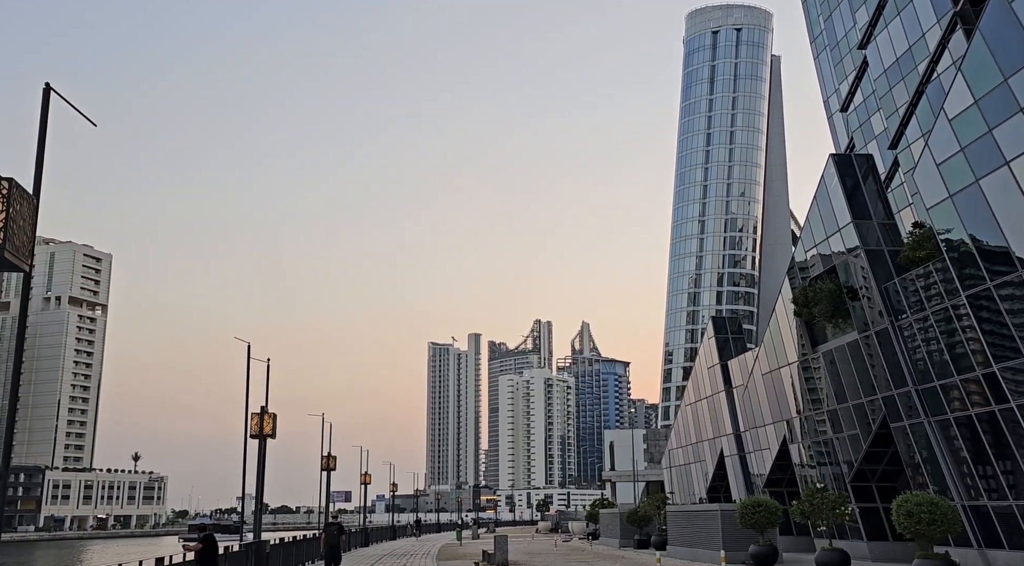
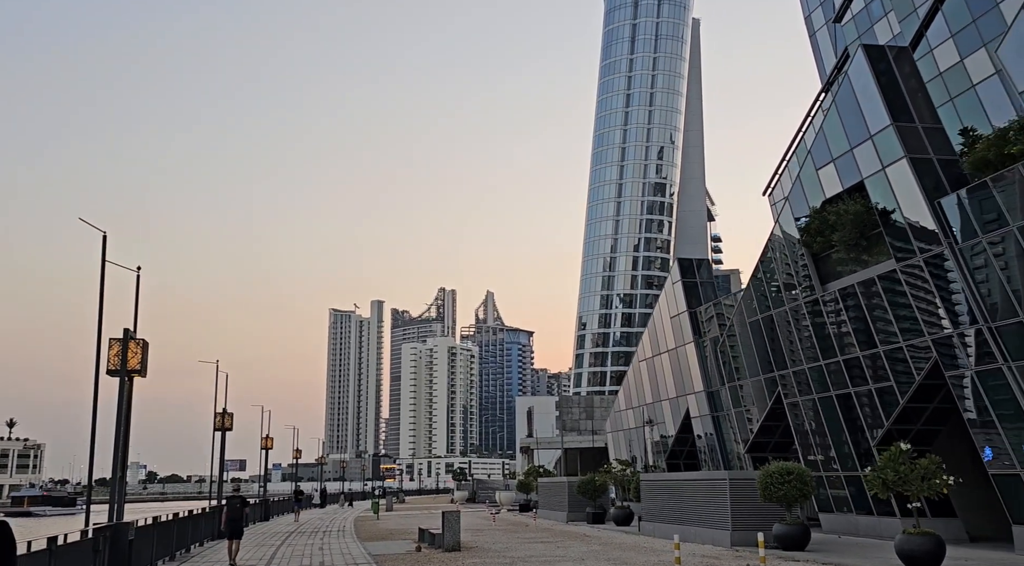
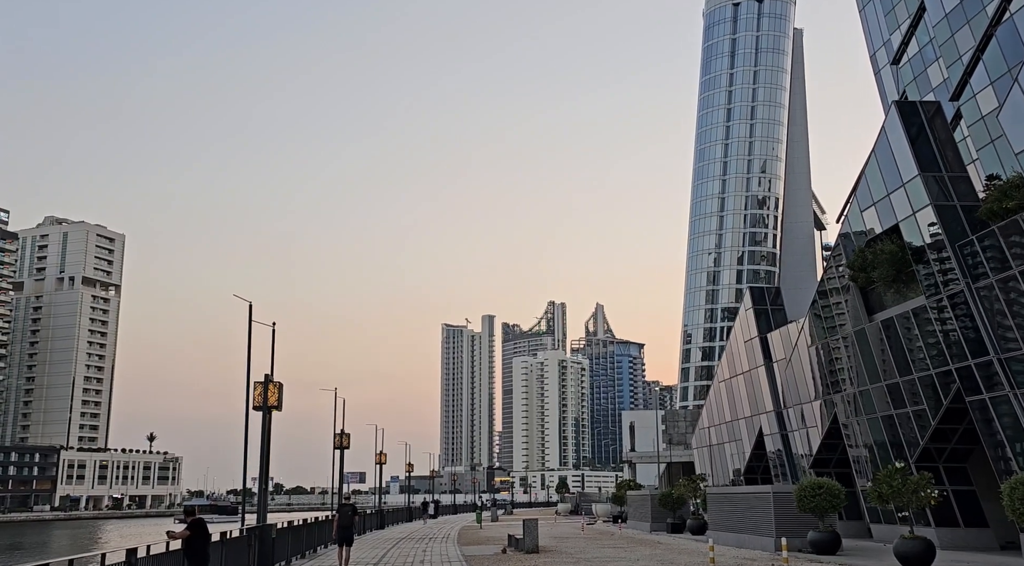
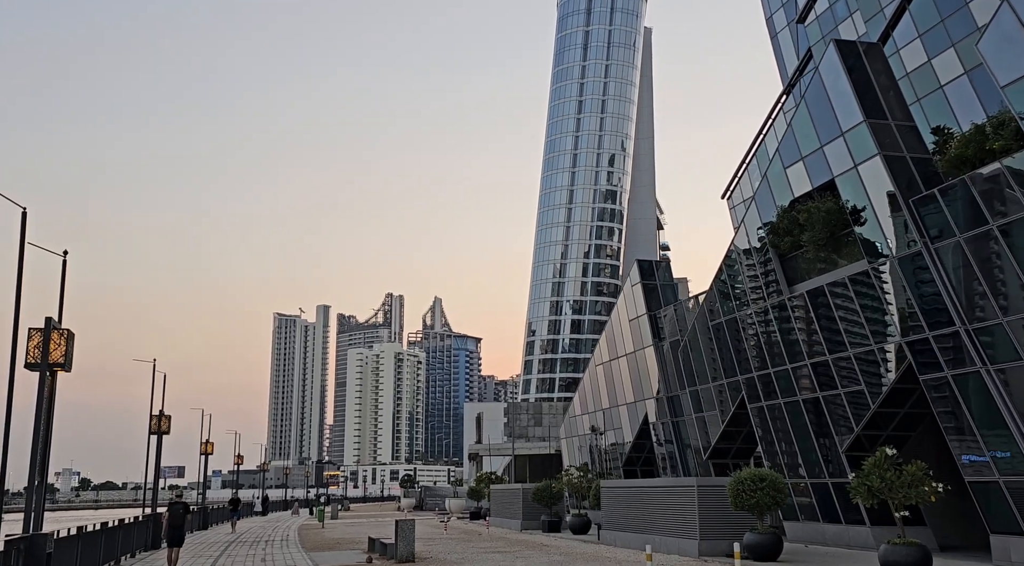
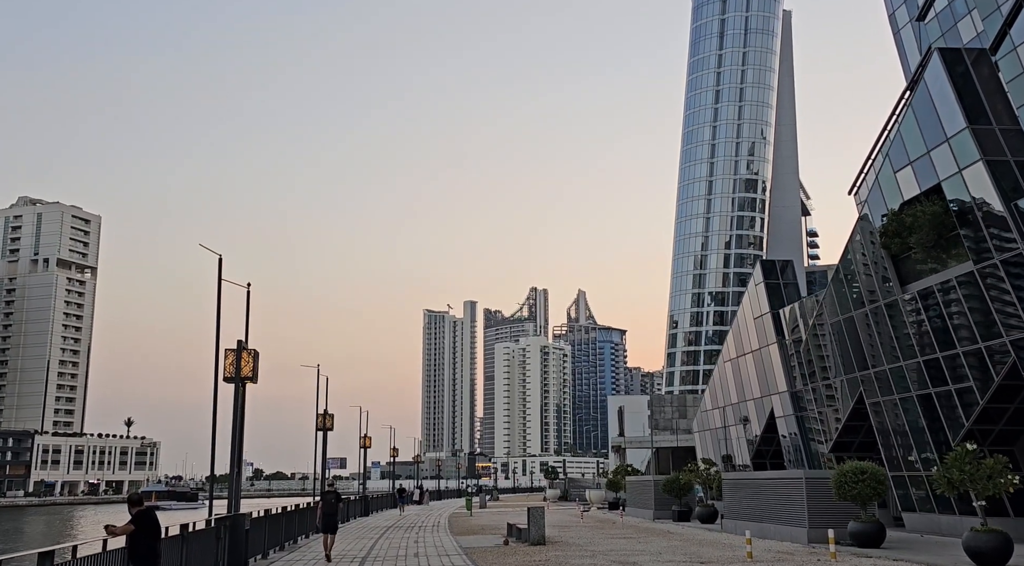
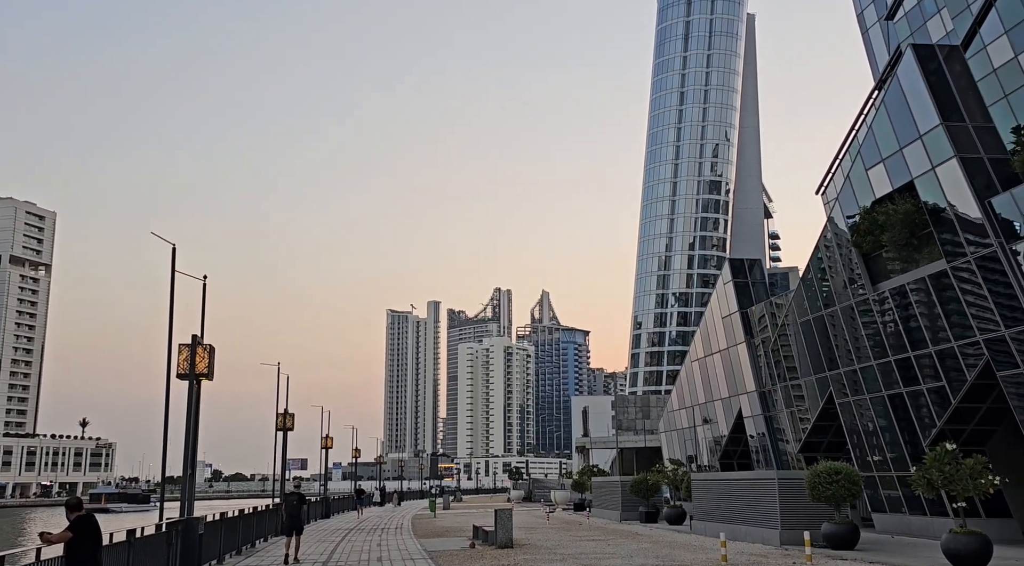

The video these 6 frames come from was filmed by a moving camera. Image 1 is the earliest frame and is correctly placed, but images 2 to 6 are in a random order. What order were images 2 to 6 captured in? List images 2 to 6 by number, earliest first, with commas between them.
3, 5, 6, 2, 4
